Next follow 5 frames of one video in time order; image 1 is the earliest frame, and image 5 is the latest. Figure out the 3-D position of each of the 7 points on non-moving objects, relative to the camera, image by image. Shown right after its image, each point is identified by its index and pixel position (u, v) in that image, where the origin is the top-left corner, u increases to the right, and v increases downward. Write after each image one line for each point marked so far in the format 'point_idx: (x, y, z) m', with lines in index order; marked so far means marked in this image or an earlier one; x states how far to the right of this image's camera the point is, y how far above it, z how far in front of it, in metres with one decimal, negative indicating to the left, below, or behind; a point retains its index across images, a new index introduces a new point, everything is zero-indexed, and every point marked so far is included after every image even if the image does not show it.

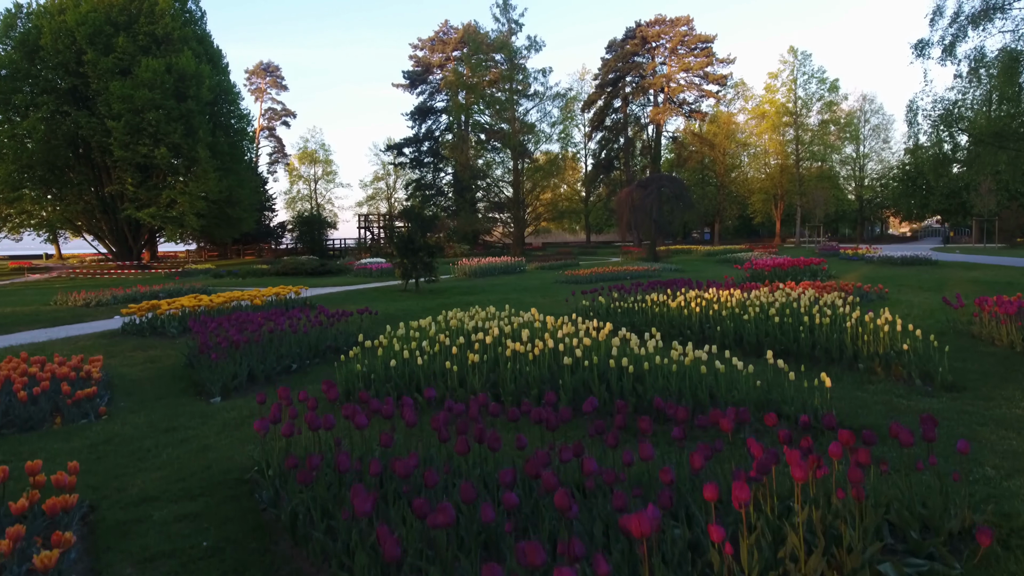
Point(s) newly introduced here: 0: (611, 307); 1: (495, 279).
0: (+0.9, -0.2, +6.1) m
1: (-0.4, +0.1, +15.0) m
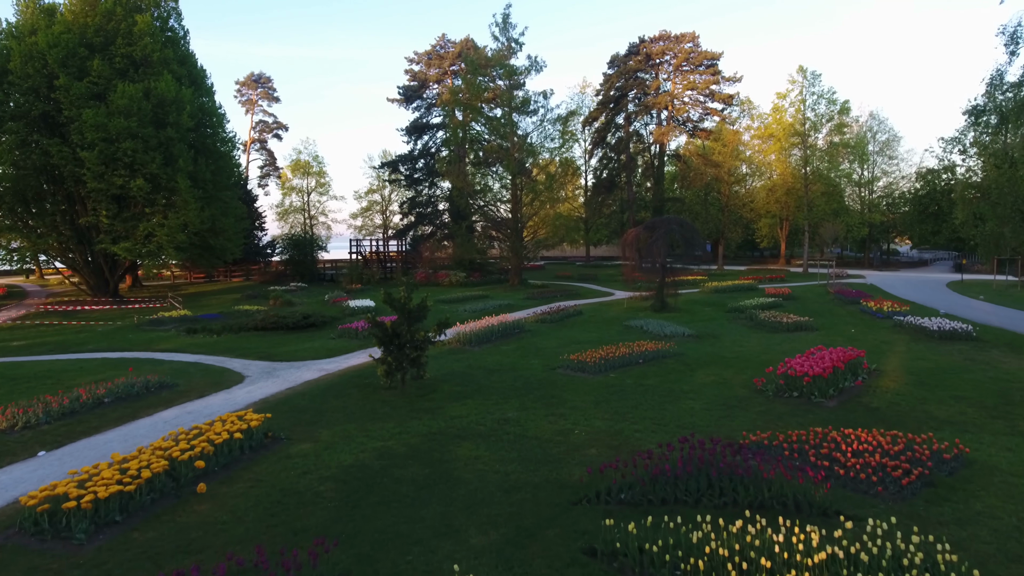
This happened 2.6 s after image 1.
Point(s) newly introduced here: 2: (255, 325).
0: (+0.9, -1.8, +4.7) m
1: (-0.4, -1.4, +13.6) m
2: (-6.9, -1.0, +17.6) m
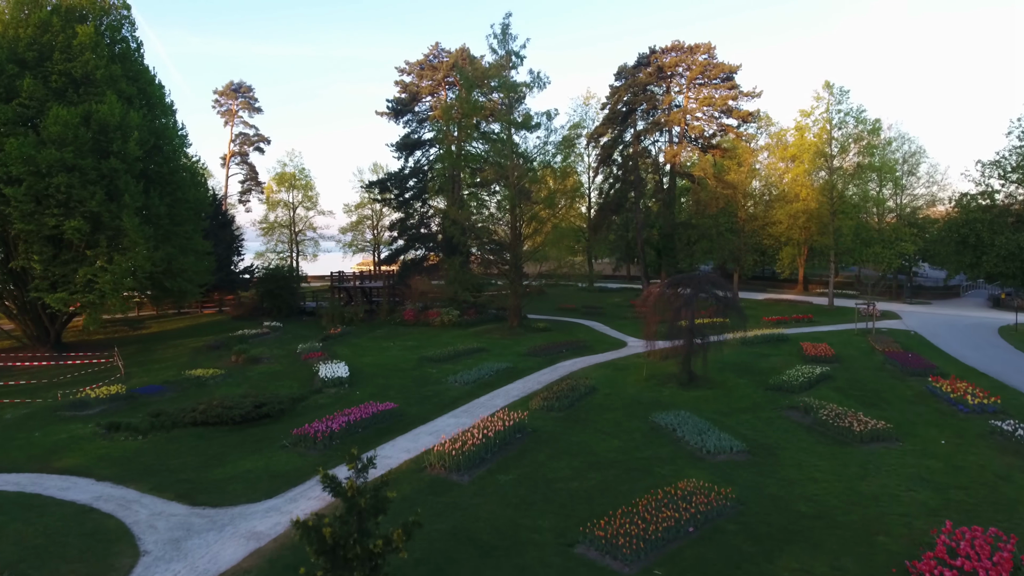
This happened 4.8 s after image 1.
0: (+1.0, -3.7, +1.3) m
1: (-0.4, -3.3, +10.2) m
2: (-6.9, -2.9, +14.2) m
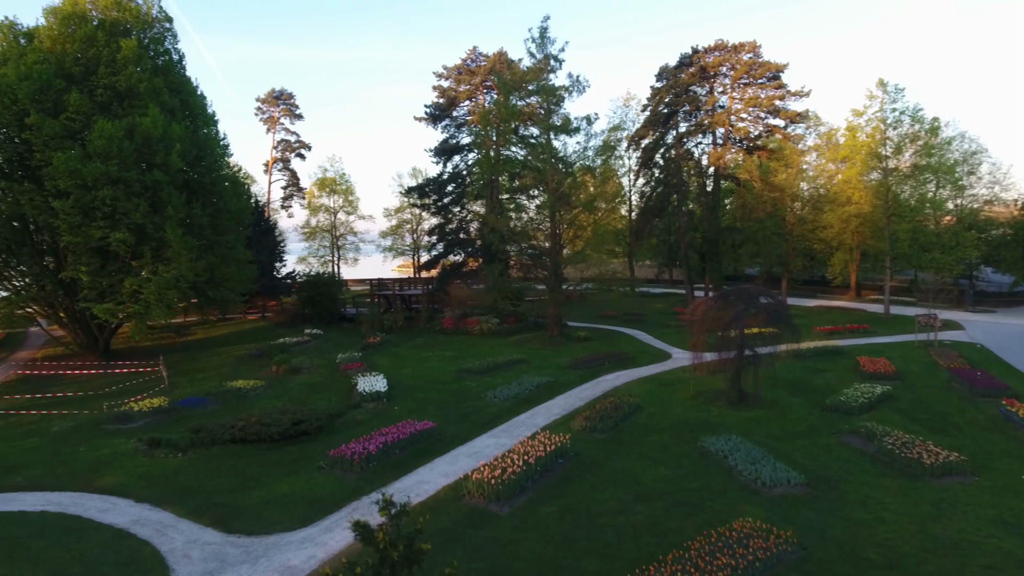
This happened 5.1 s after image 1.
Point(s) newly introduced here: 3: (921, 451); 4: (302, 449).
0: (+1.1, -4.0, +0.8) m
1: (+0.2, -3.6, +9.7) m
2: (-6.0, -3.2, +14.1) m
3: (+7.6, -3.0, +12.2) m
4: (-4.4, -3.4, +13.7) m
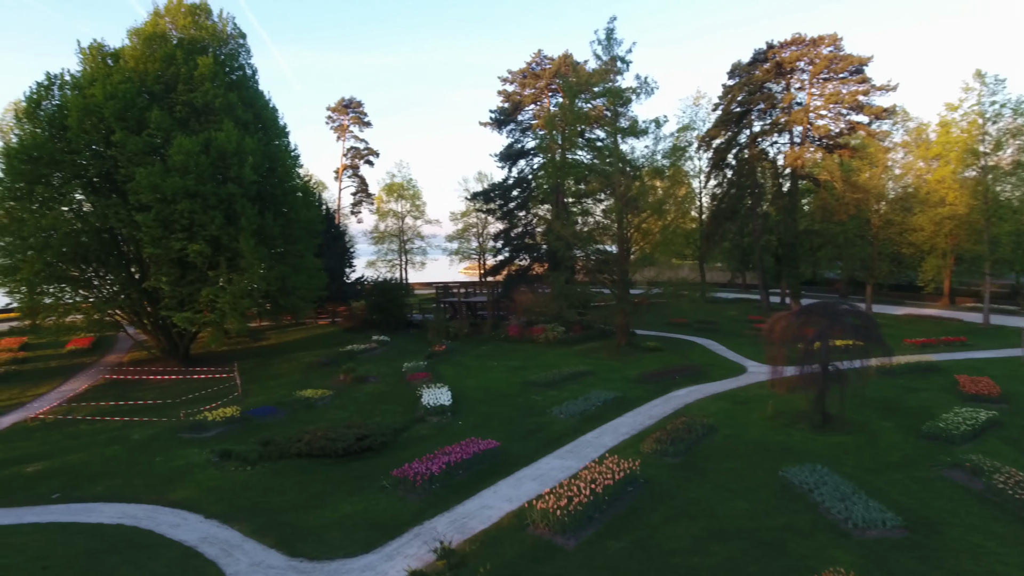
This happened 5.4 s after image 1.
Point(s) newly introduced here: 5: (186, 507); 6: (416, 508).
0: (+1.1, -4.4, +0.2) m
1: (+1.2, -4.0, +9.2) m
2: (-4.6, -3.5, +14.2) m
3: (+8.8, -3.4, +10.9) m
4: (-3.1, -3.7, +13.7) m
5: (-6.0, -4.0, +11.9) m
6: (-1.7, -3.9, +11.5) m
